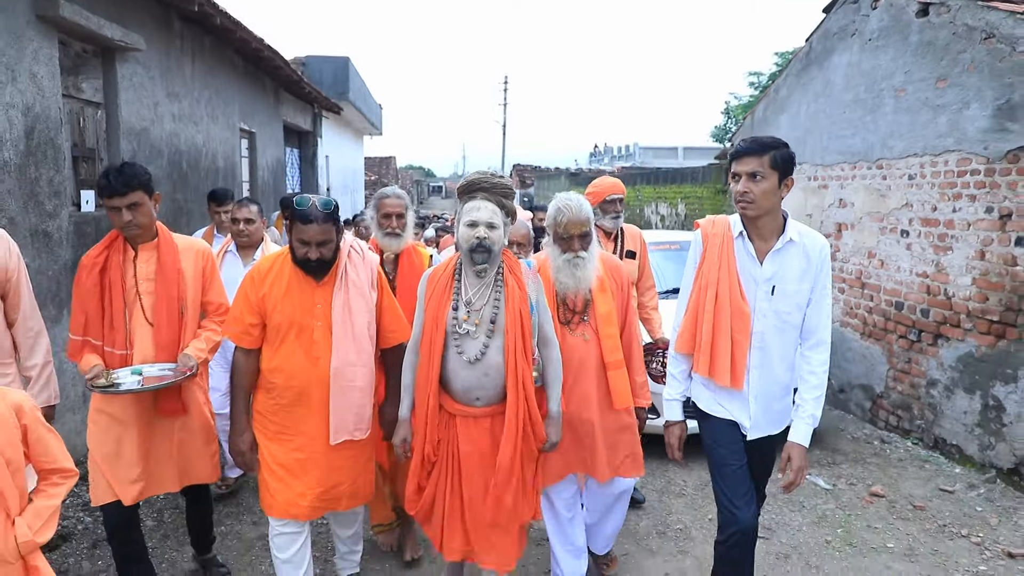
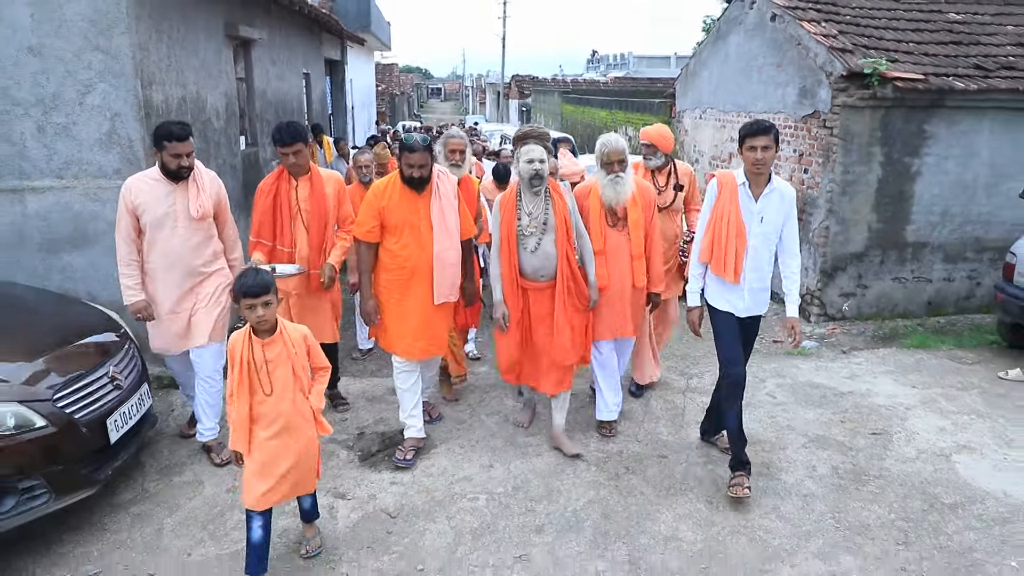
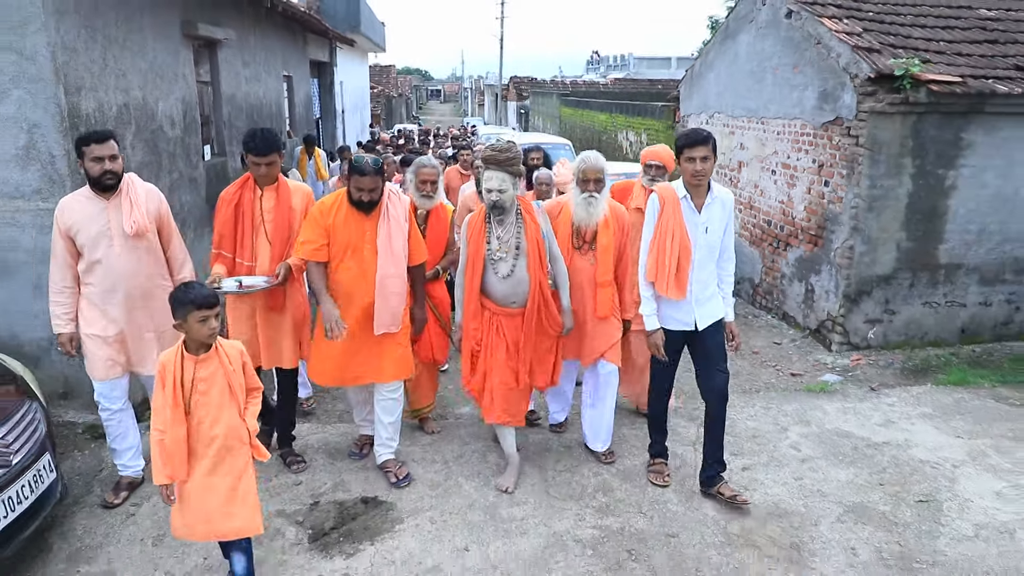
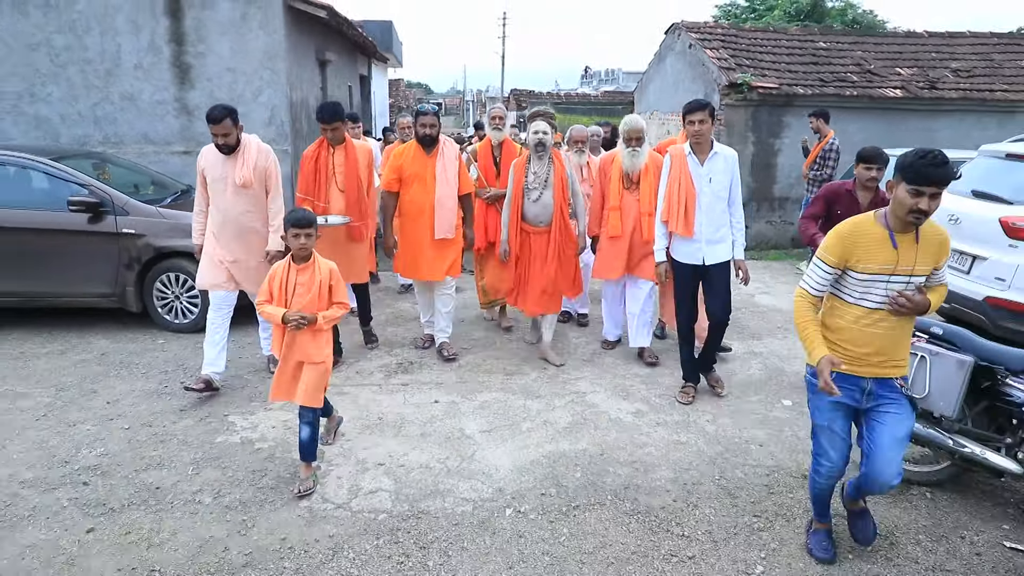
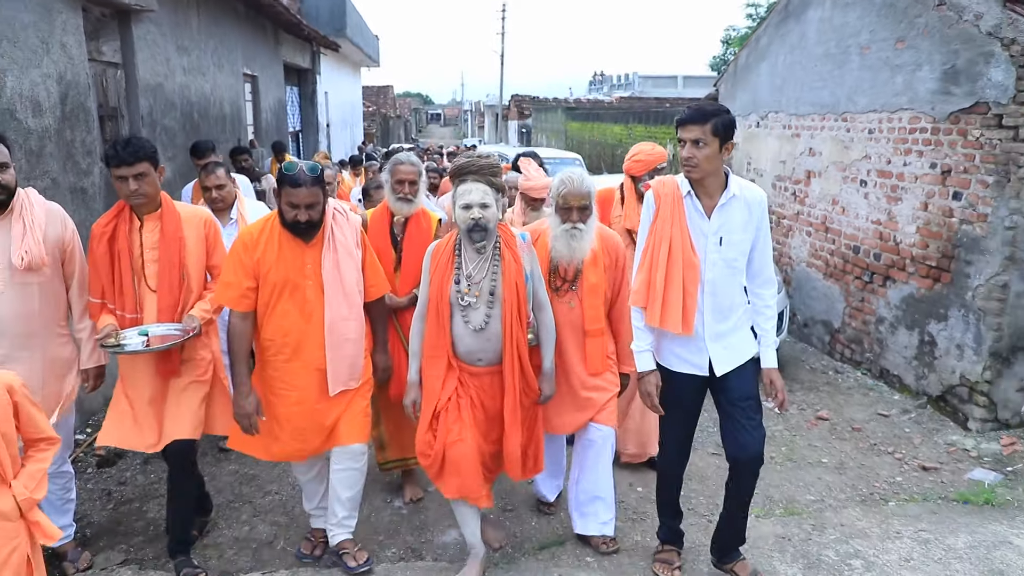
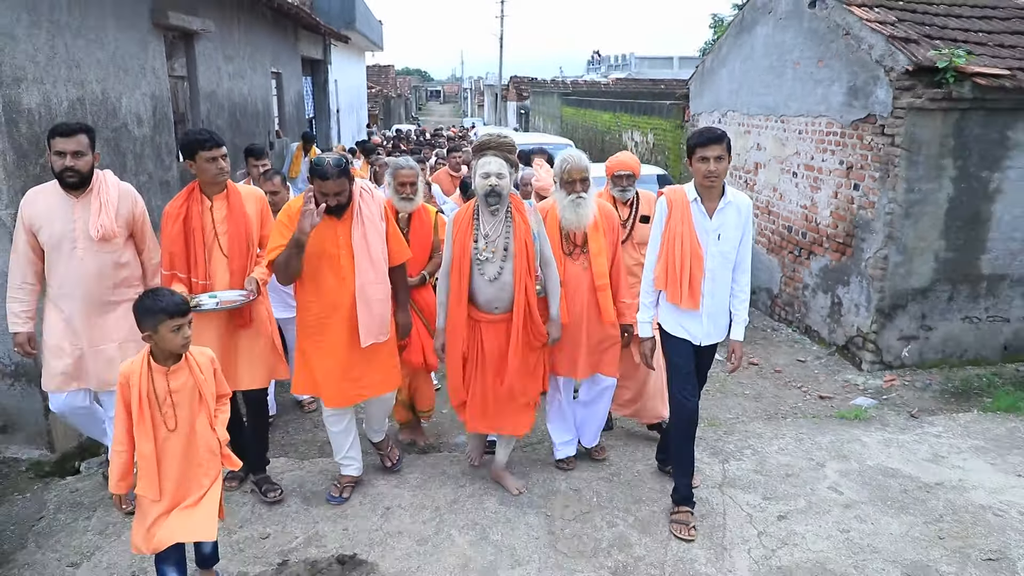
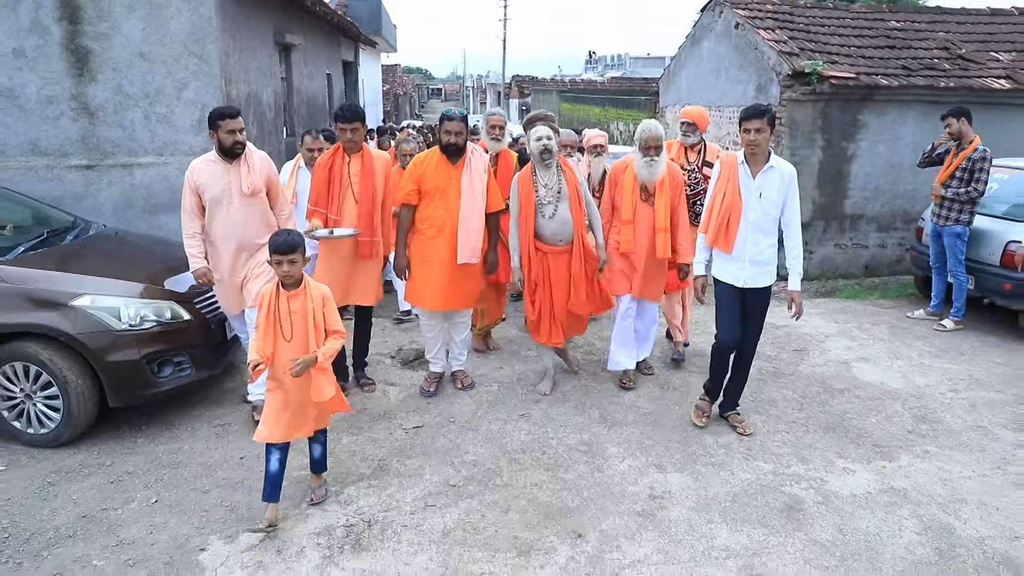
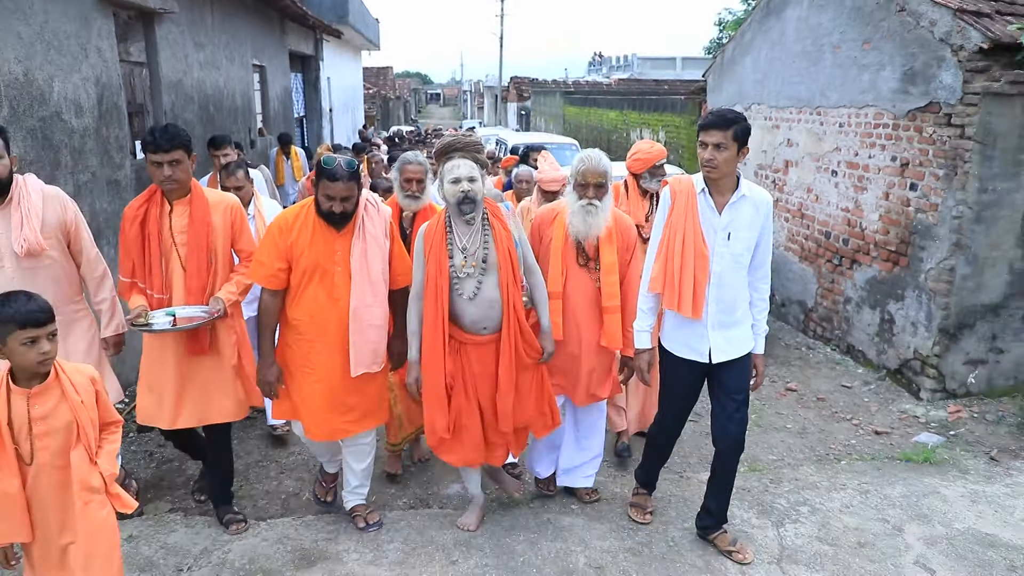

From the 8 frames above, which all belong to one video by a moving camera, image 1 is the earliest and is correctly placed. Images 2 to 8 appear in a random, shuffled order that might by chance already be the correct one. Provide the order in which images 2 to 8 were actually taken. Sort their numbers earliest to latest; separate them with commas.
5, 8, 6, 3, 2, 7, 4
